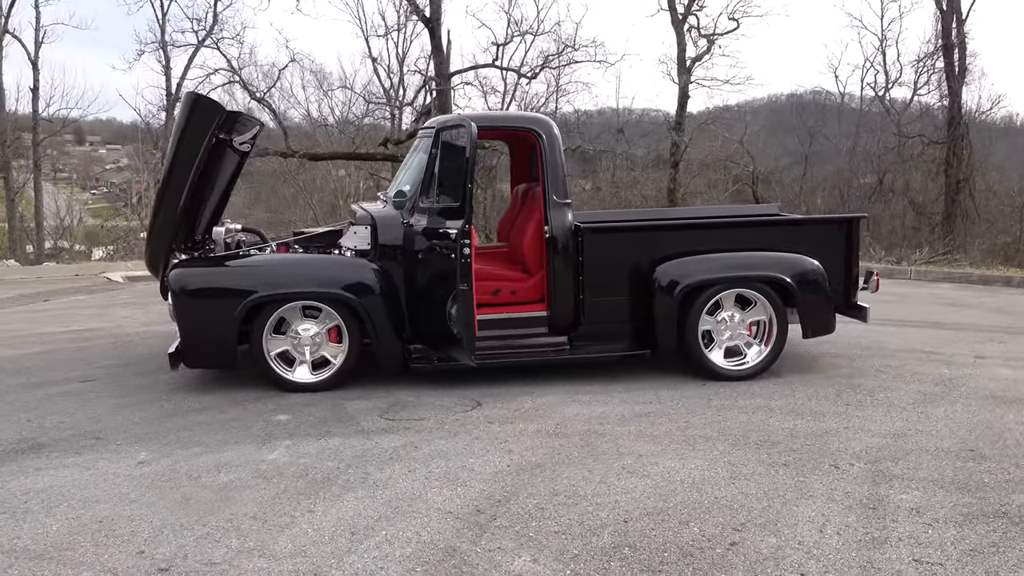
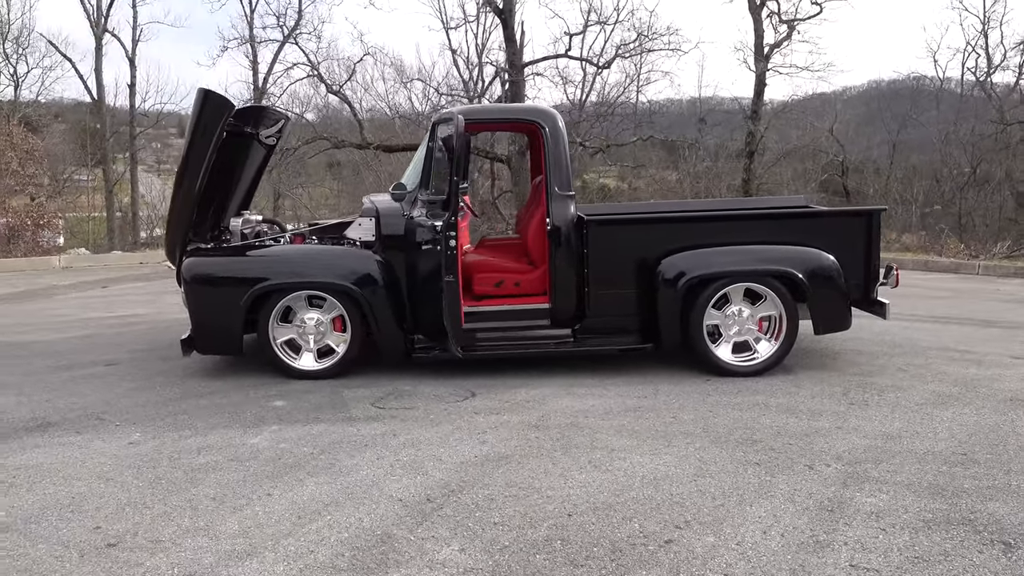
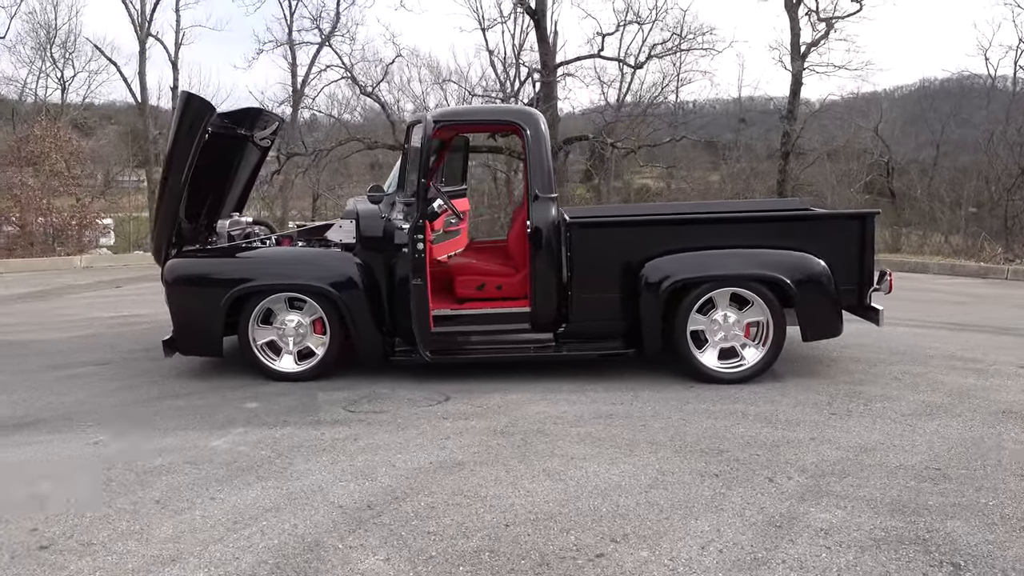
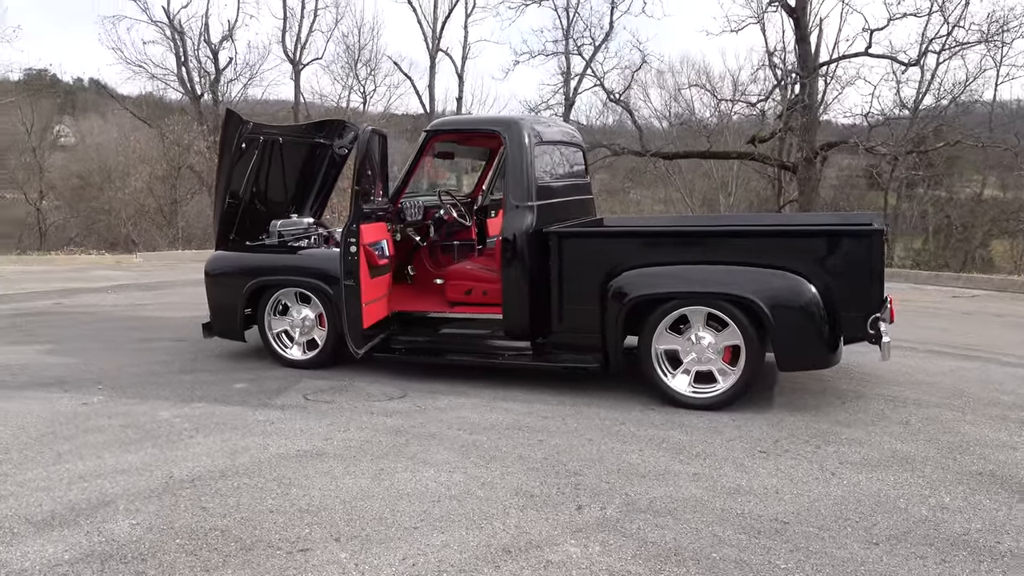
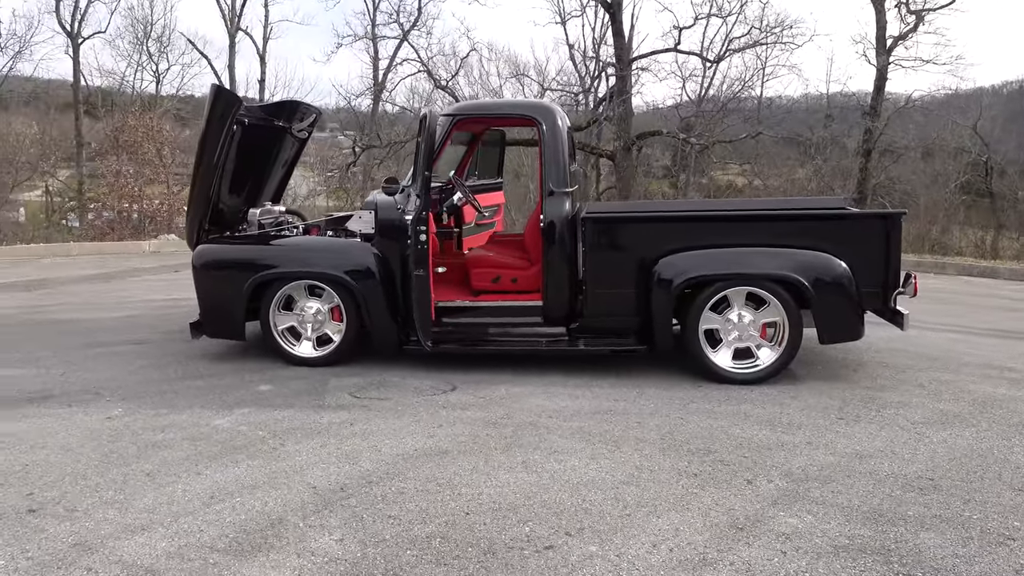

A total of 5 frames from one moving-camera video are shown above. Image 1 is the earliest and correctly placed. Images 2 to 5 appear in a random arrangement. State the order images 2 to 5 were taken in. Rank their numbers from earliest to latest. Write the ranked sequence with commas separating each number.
2, 3, 5, 4
